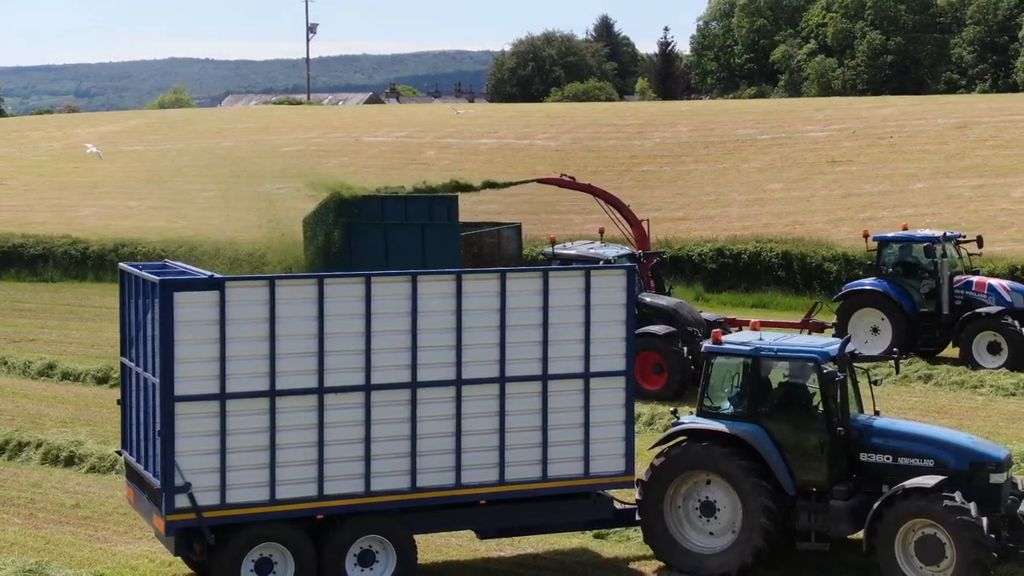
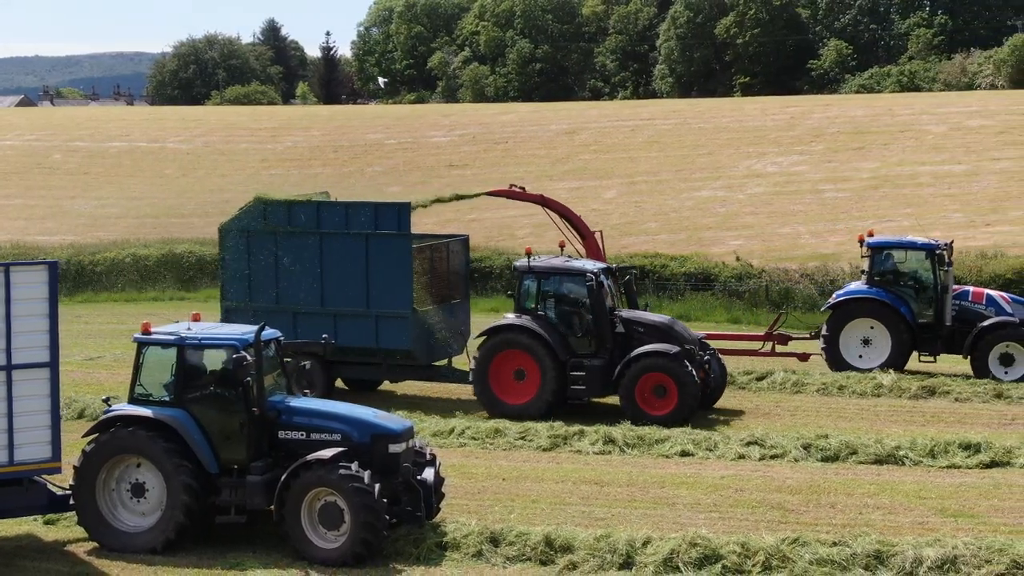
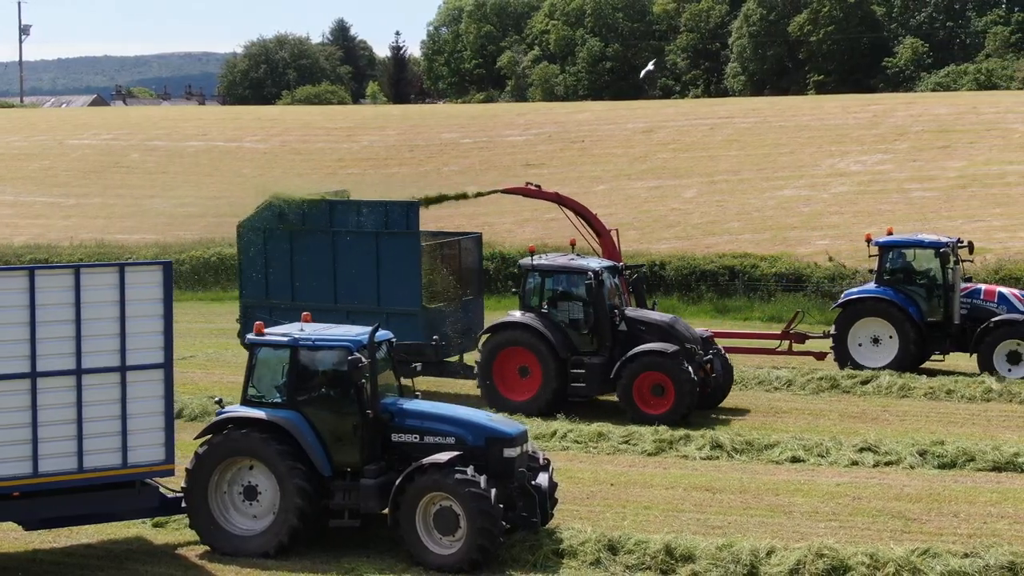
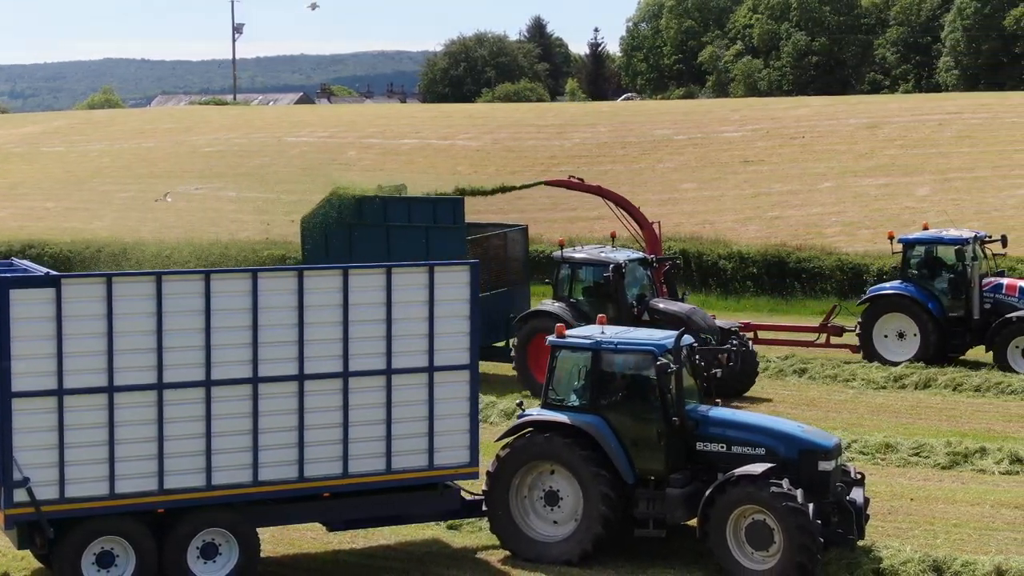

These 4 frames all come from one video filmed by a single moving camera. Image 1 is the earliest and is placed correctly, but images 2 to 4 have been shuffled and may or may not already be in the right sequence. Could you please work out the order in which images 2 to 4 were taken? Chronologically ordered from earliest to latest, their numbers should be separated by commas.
4, 3, 2
